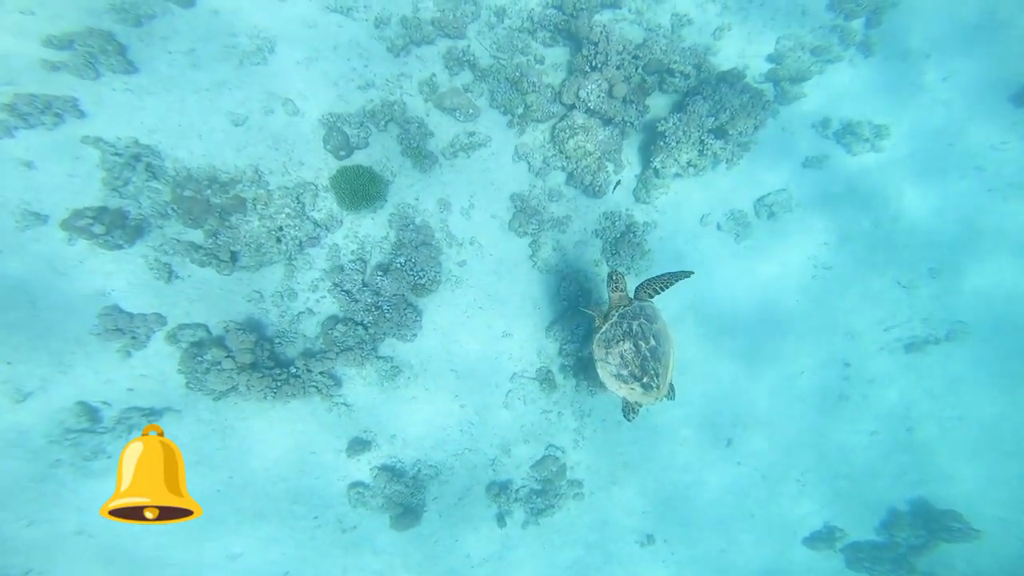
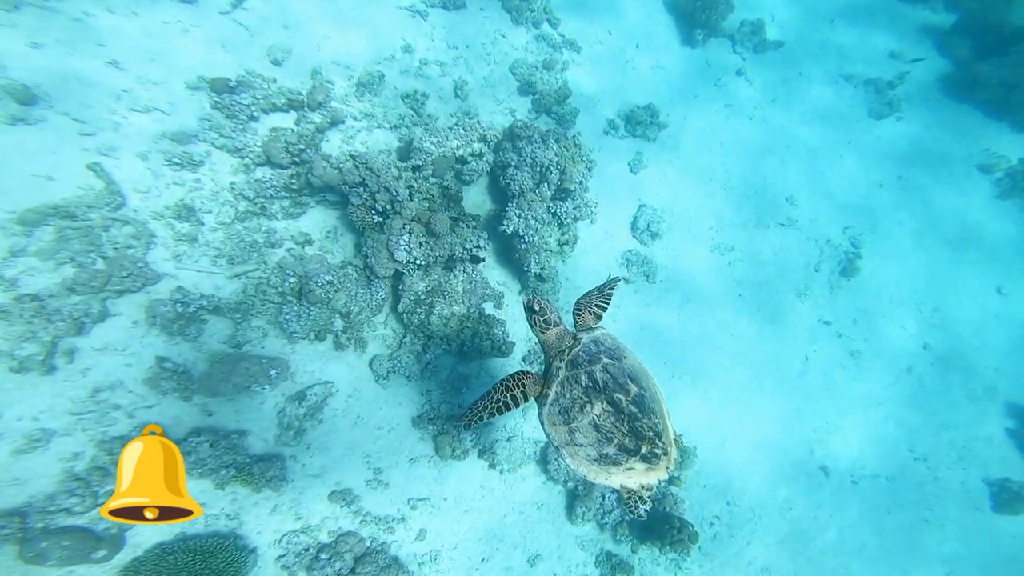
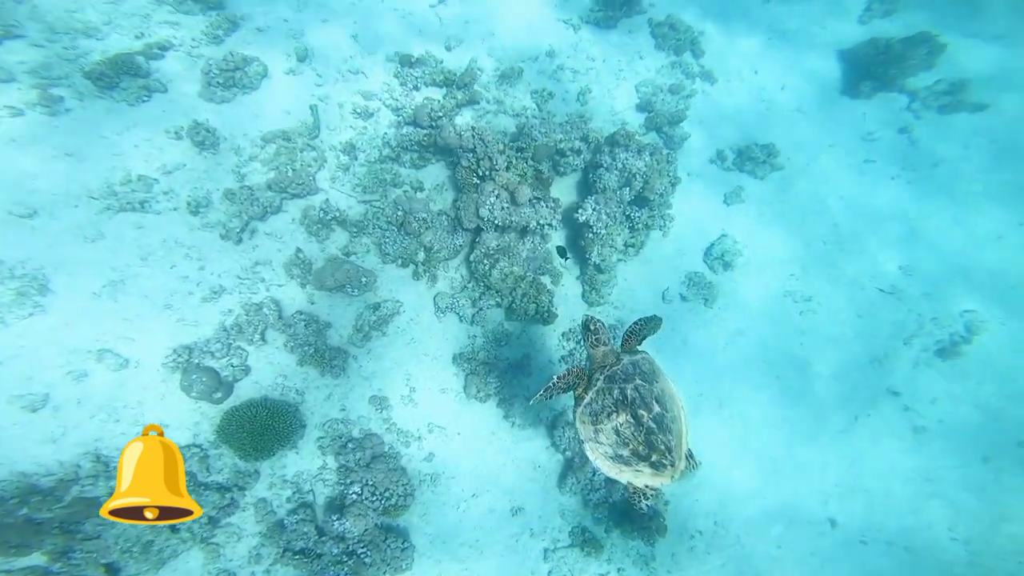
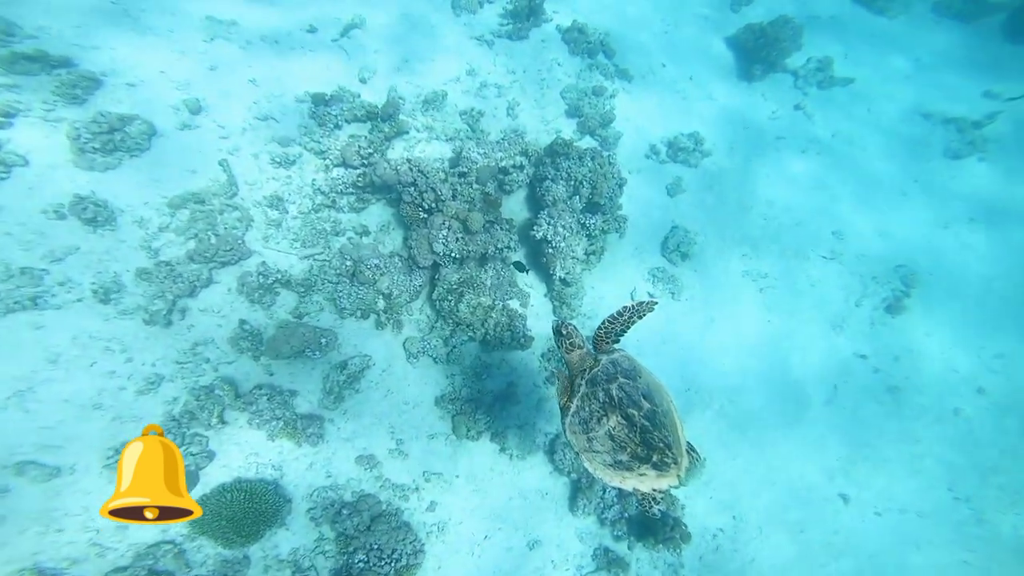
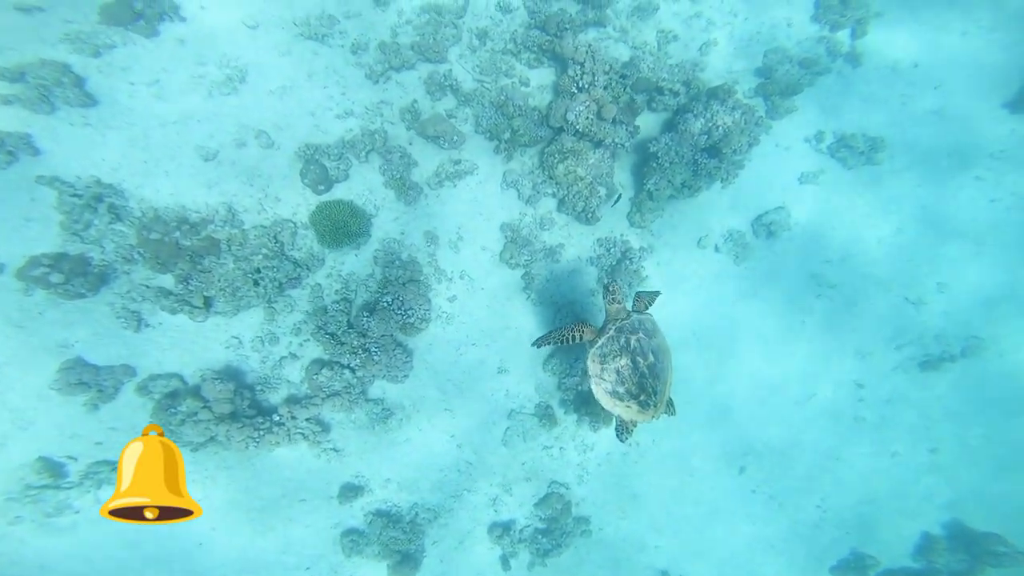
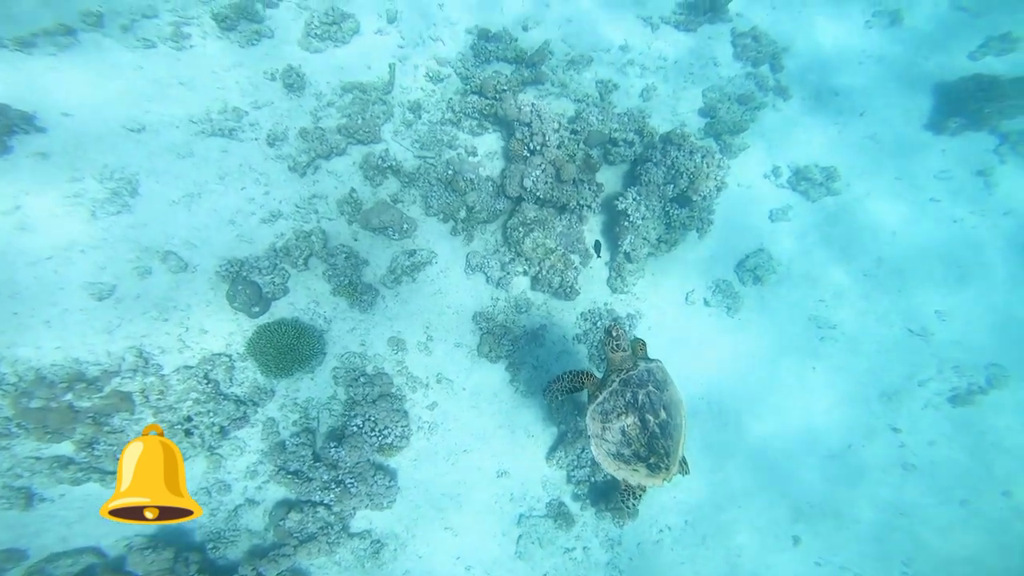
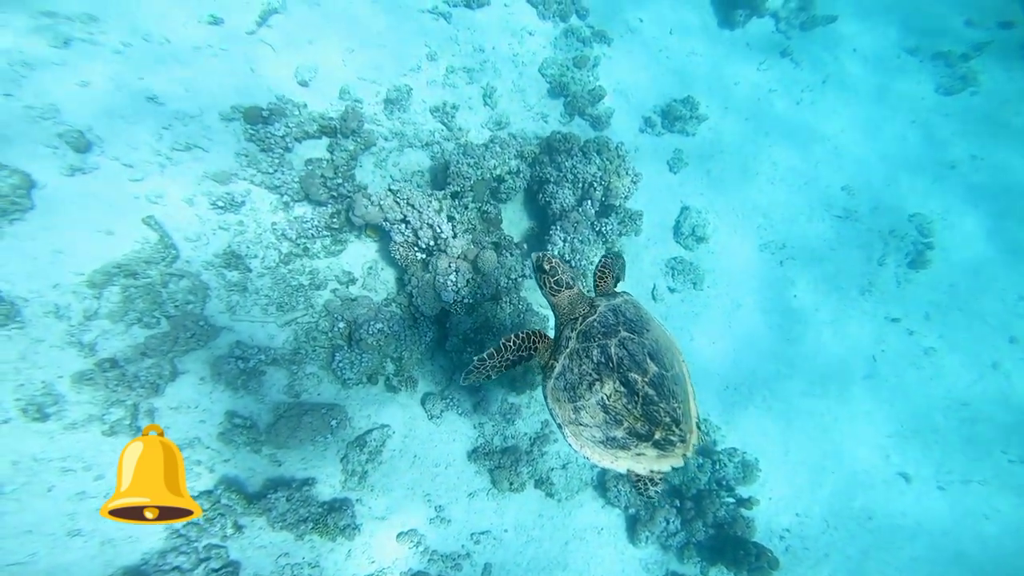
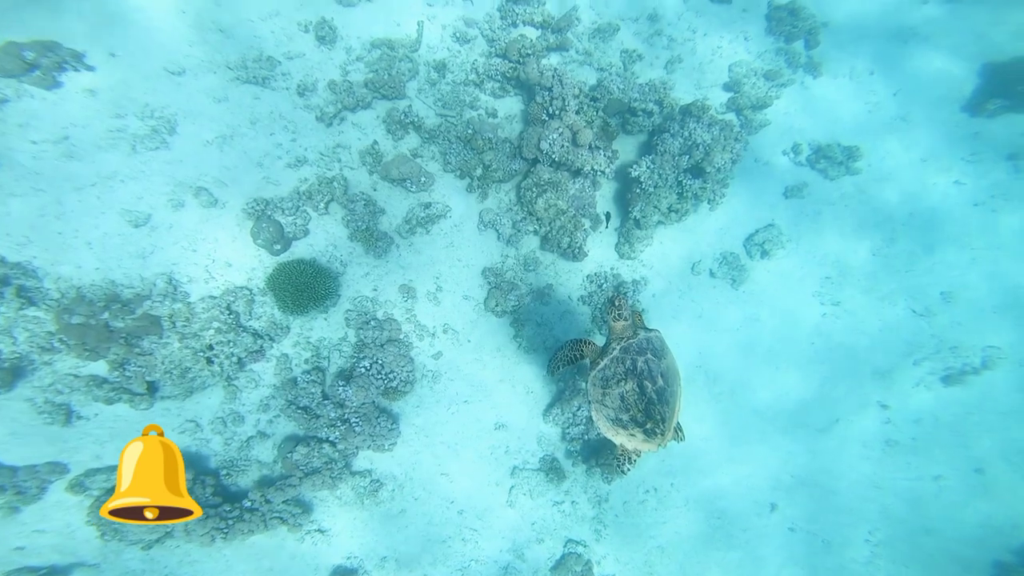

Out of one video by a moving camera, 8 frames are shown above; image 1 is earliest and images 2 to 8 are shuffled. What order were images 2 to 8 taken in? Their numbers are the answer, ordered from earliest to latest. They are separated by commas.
5, 8, 6, 3, 4, 2, 7
